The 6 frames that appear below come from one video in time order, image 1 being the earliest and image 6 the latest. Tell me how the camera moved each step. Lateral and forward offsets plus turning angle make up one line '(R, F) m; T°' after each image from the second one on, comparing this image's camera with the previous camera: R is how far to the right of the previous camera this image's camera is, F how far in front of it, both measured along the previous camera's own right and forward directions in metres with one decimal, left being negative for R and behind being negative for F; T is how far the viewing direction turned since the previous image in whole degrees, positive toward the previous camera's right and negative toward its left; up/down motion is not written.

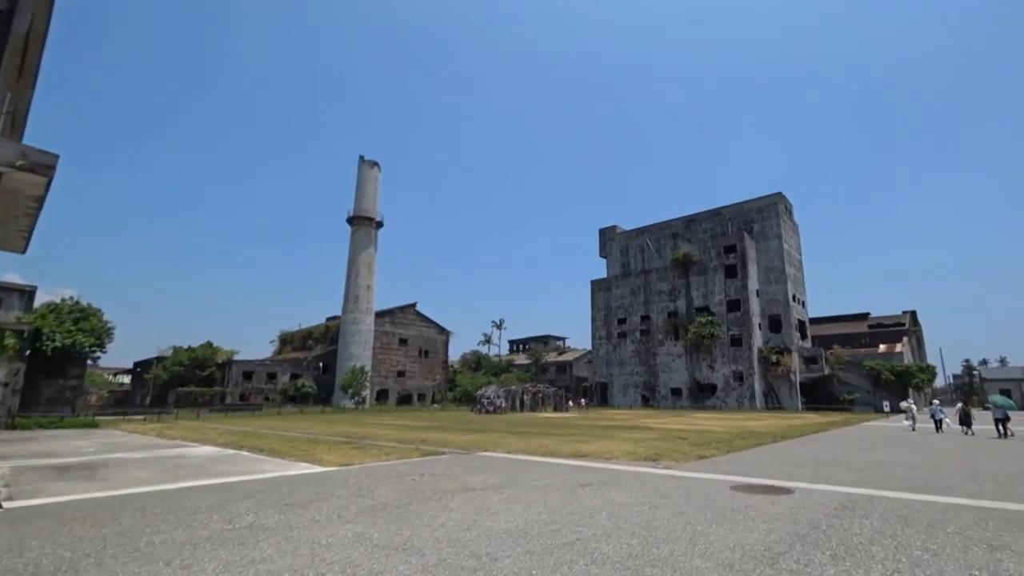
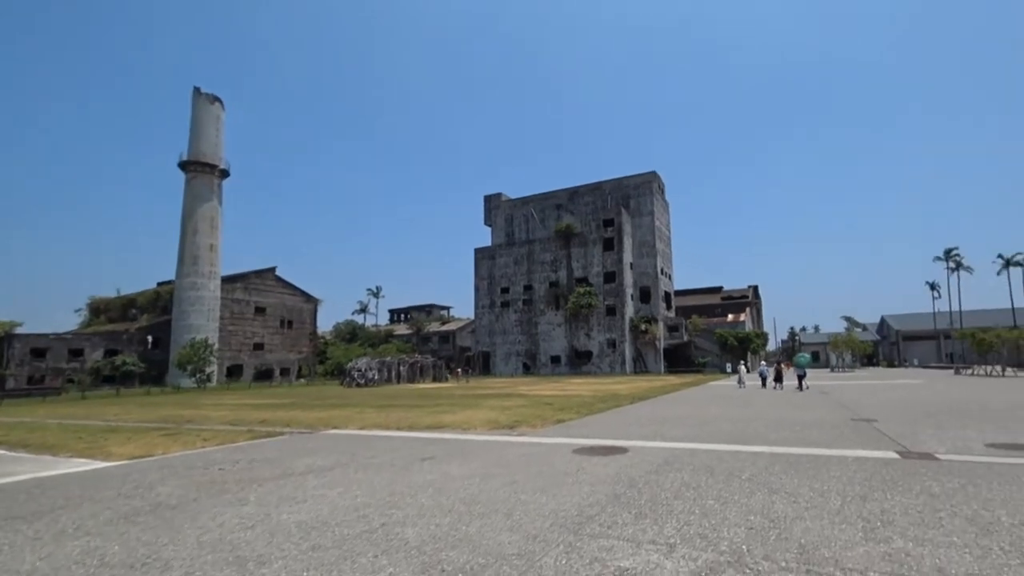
(+1.2, +0.7) m; +12°
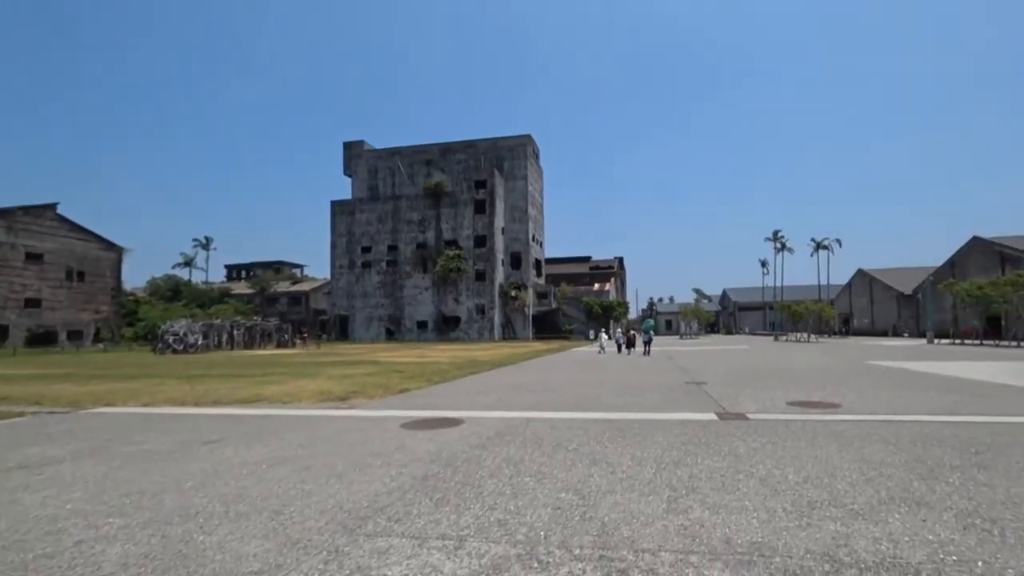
(+1.1, +1.0) m; +13°
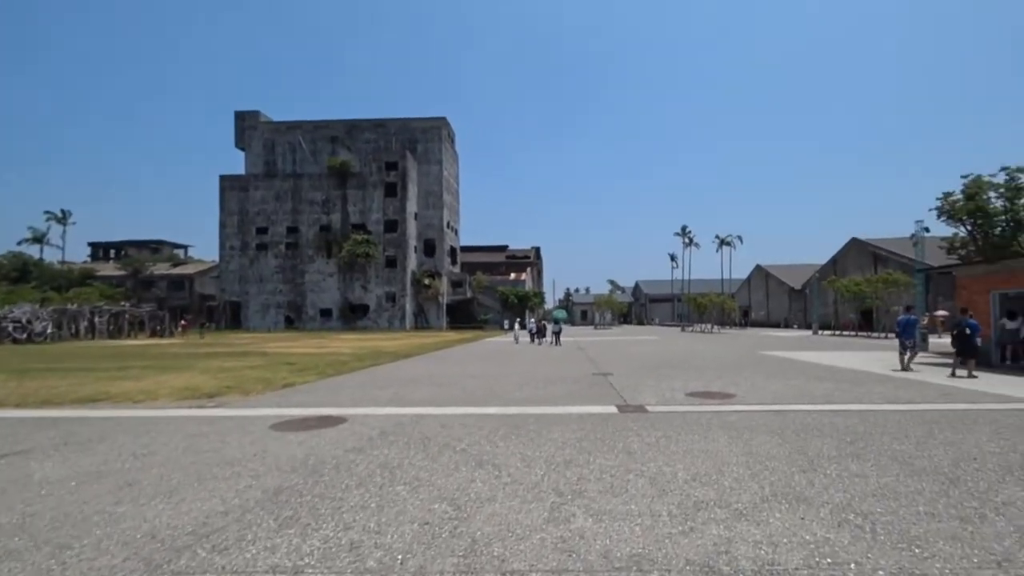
(+0.6, +0.7) m; +9°
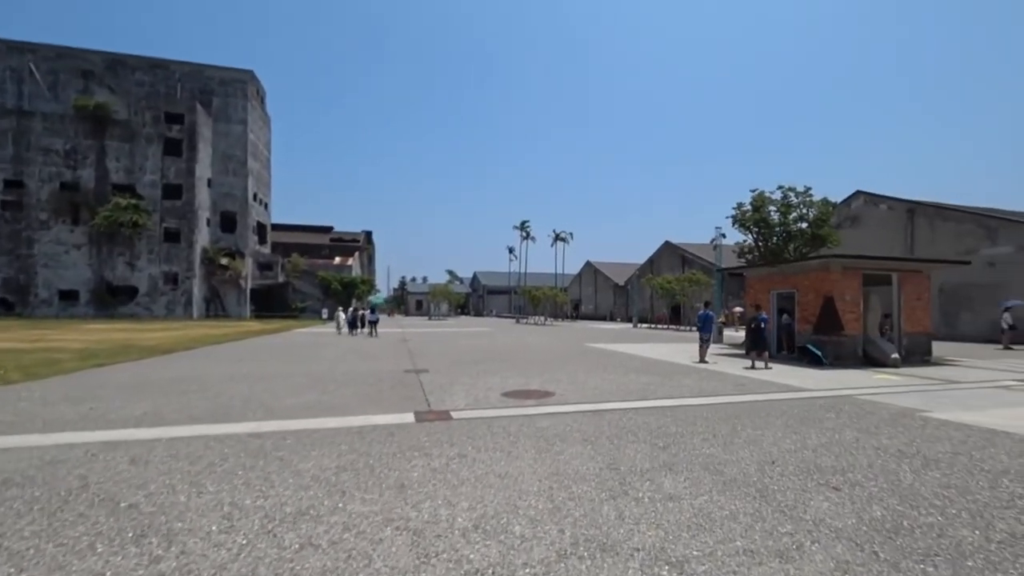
(+1.2, +2.0) m; +17°
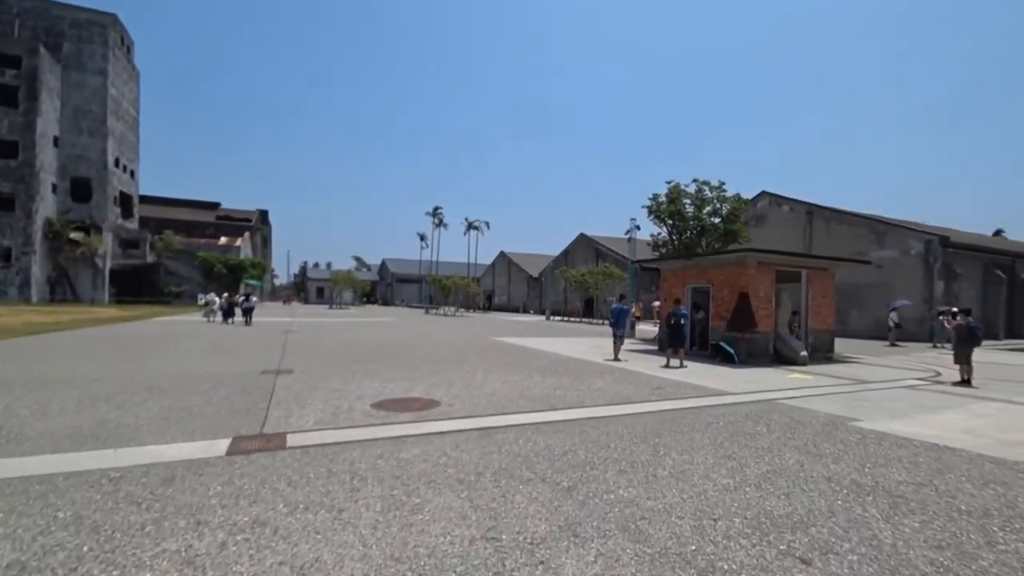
(+0.7, +2.1) m; +9°
